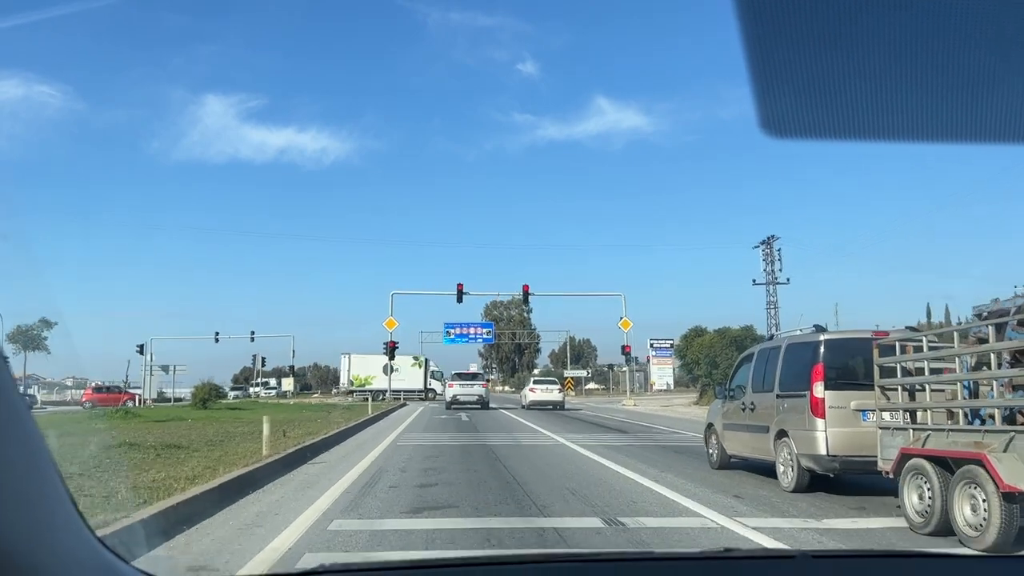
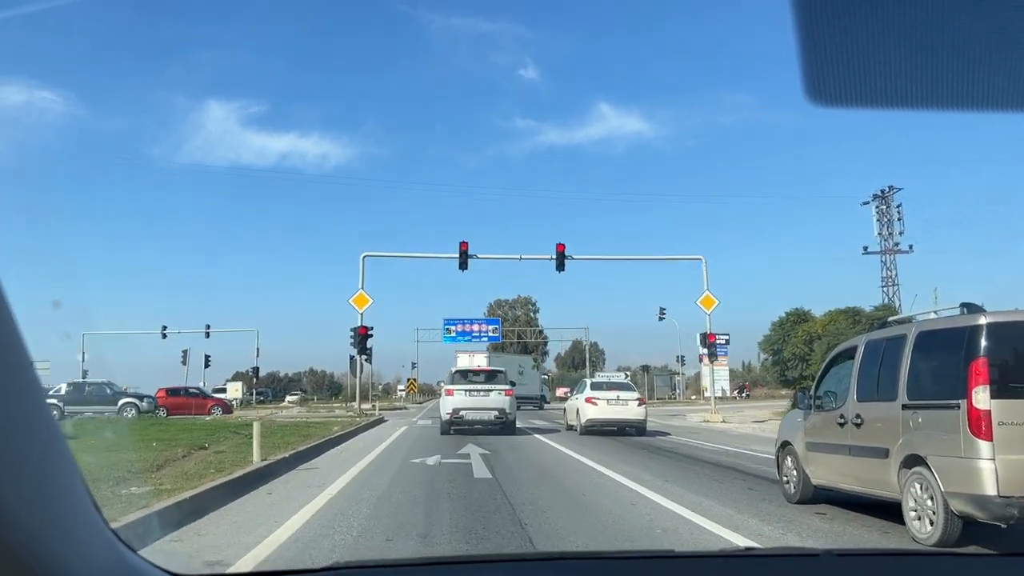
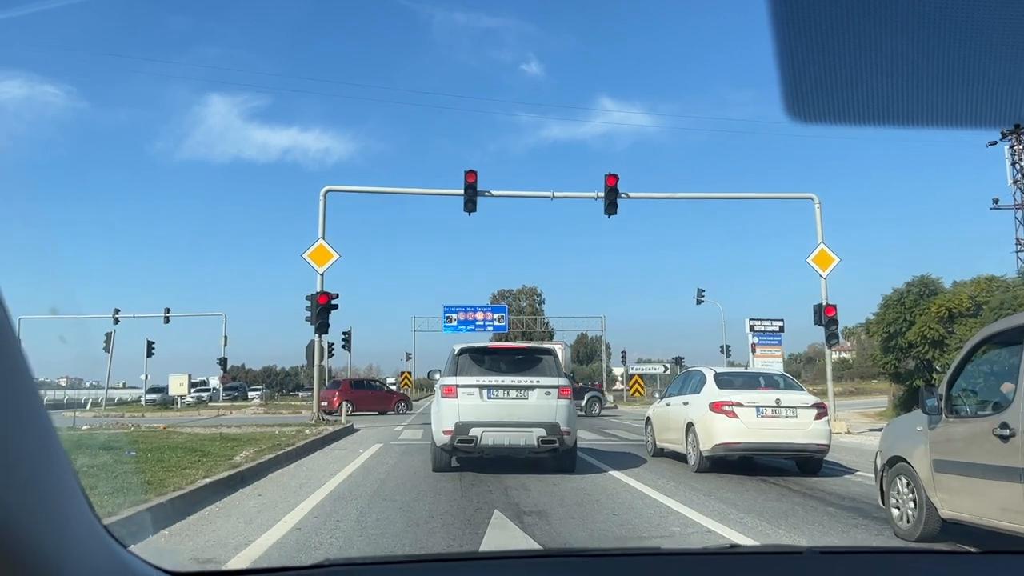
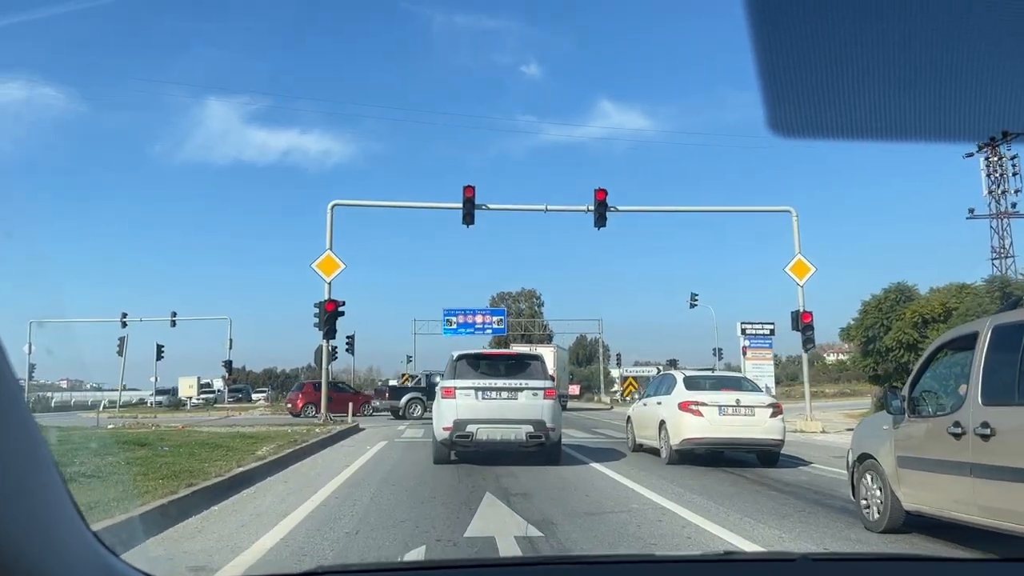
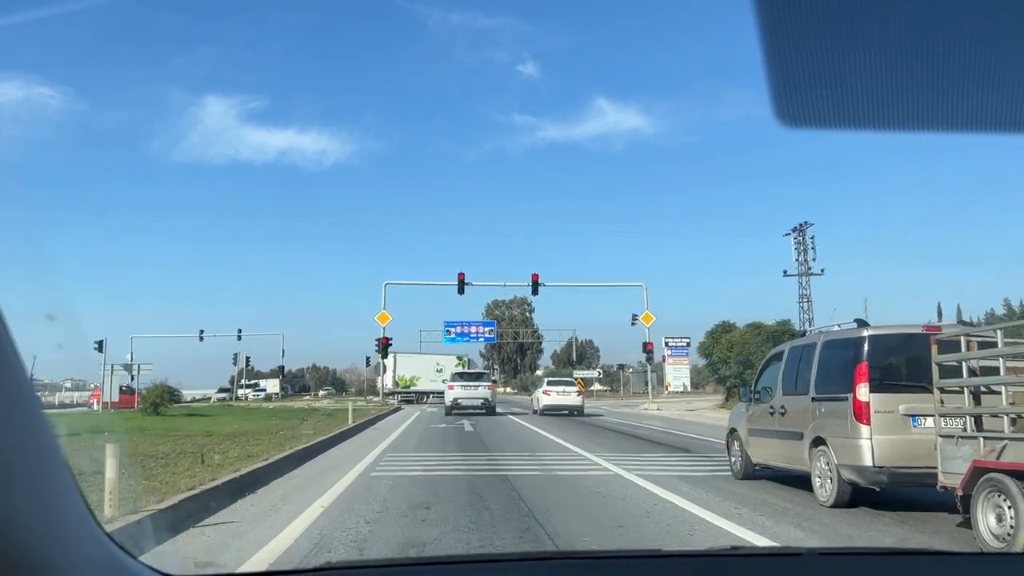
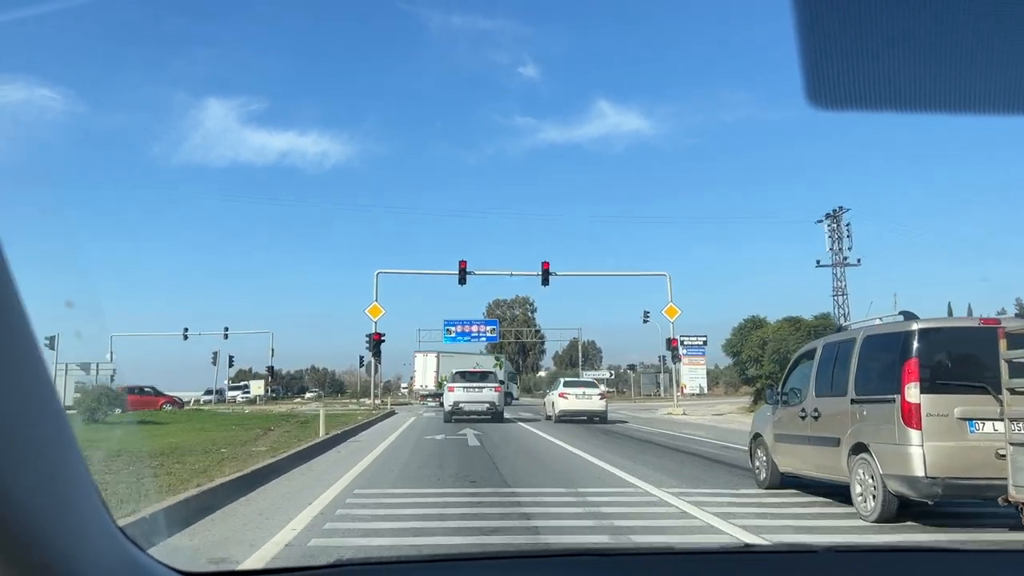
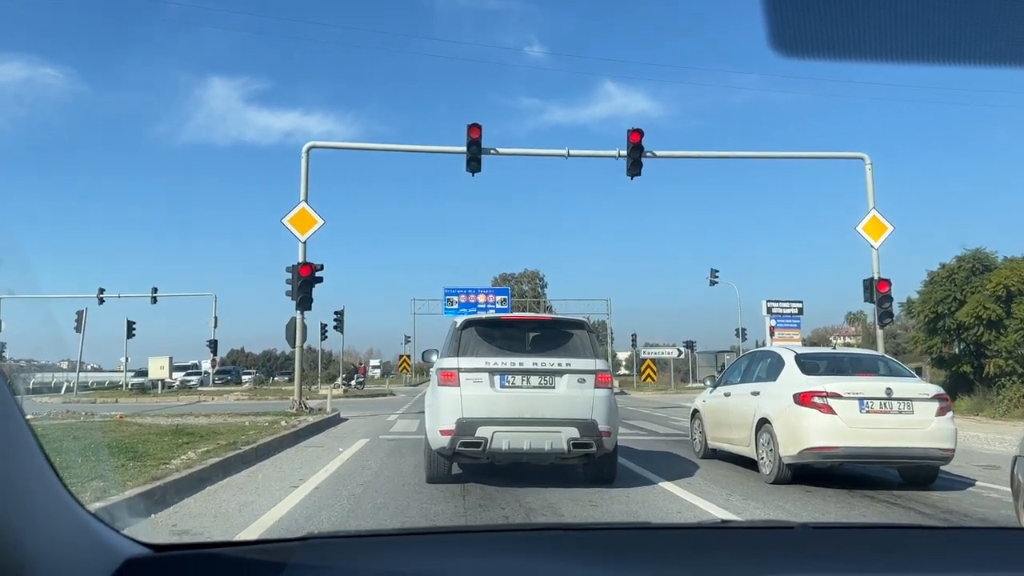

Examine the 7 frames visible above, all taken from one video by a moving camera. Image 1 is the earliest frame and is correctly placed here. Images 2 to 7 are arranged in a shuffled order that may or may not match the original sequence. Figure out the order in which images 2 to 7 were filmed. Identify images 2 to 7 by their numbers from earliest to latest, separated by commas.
5, 6, 2, 4, 3, 7
